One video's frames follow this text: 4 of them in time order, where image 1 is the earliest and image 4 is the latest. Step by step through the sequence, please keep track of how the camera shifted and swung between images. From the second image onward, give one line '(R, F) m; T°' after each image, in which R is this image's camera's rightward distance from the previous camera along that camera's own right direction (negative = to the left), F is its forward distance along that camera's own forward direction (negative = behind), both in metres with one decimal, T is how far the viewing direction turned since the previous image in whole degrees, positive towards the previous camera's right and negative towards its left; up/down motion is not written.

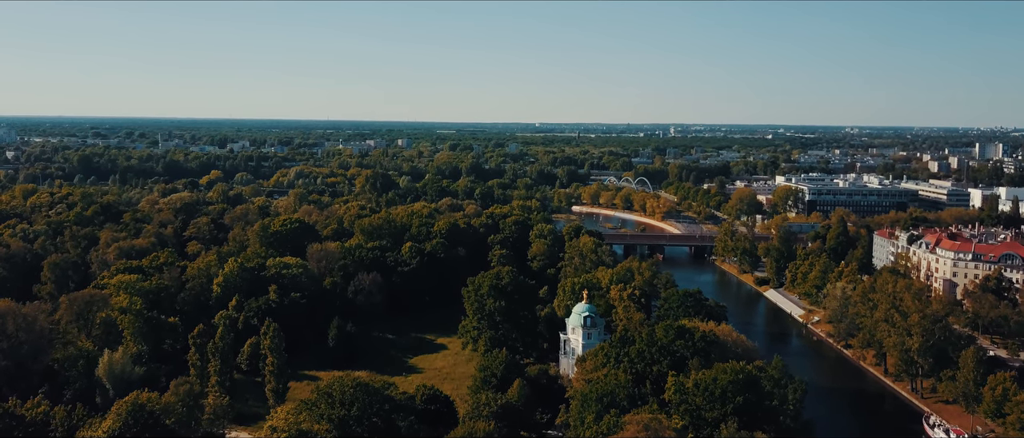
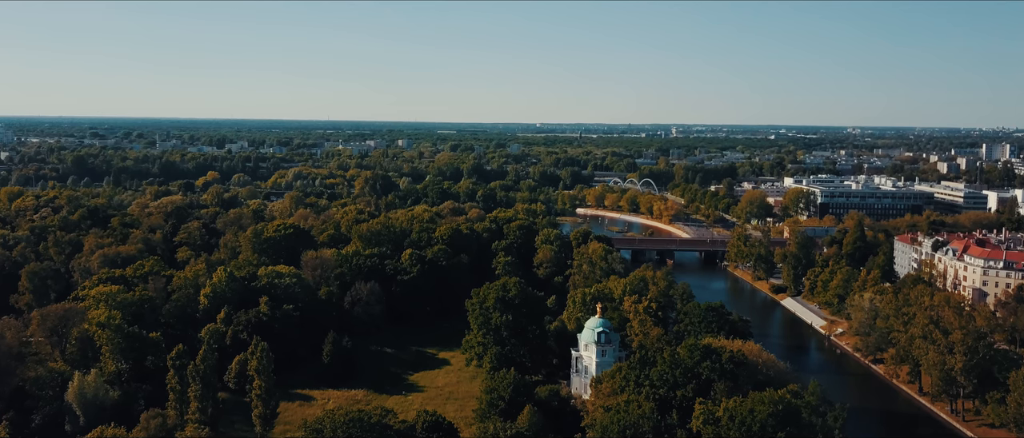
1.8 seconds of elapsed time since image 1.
(-0.3, +2.5) m; 0°
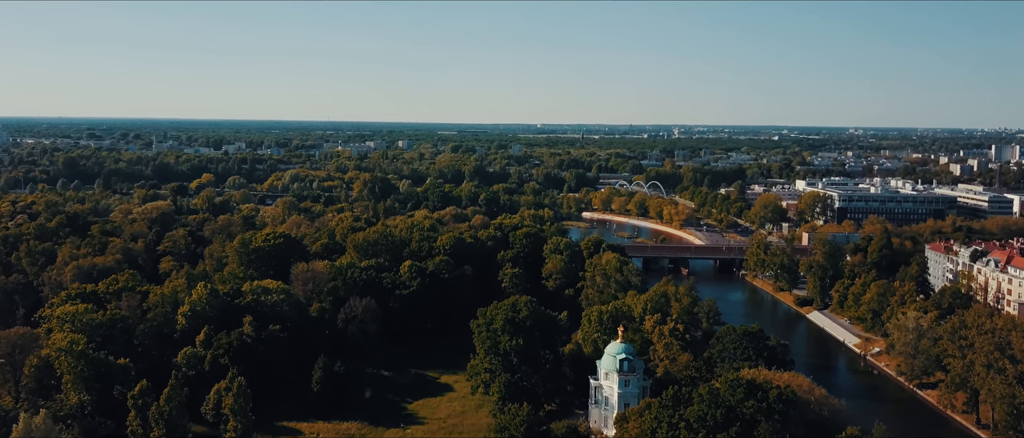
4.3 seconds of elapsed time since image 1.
(-0.4, +3.5) m; 0°
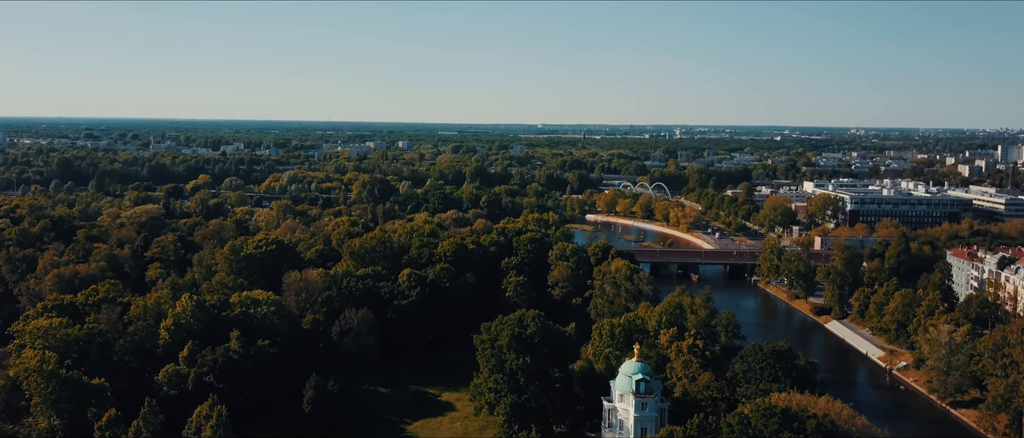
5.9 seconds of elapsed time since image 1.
(-0.2, +2.2) m; 0°
